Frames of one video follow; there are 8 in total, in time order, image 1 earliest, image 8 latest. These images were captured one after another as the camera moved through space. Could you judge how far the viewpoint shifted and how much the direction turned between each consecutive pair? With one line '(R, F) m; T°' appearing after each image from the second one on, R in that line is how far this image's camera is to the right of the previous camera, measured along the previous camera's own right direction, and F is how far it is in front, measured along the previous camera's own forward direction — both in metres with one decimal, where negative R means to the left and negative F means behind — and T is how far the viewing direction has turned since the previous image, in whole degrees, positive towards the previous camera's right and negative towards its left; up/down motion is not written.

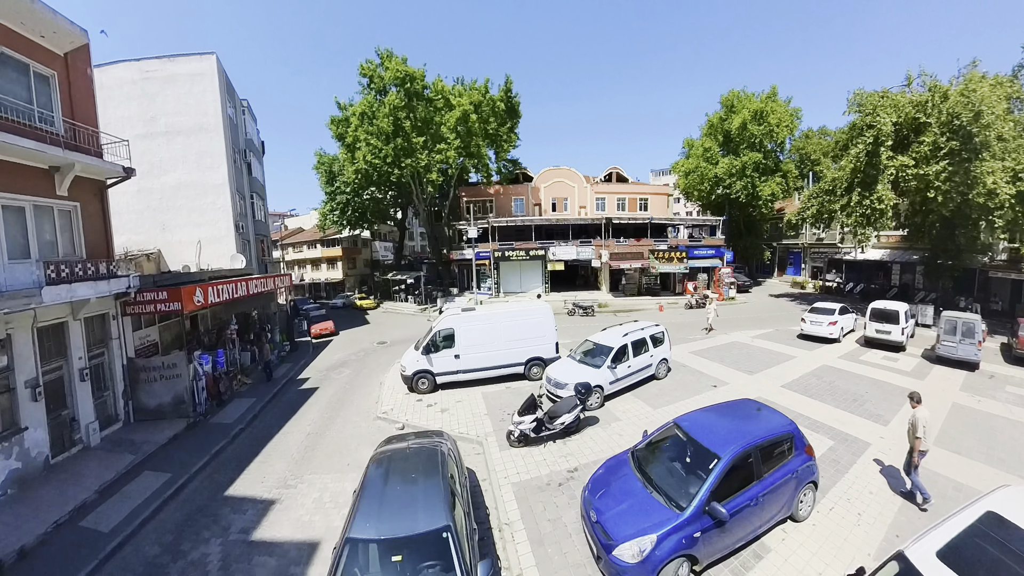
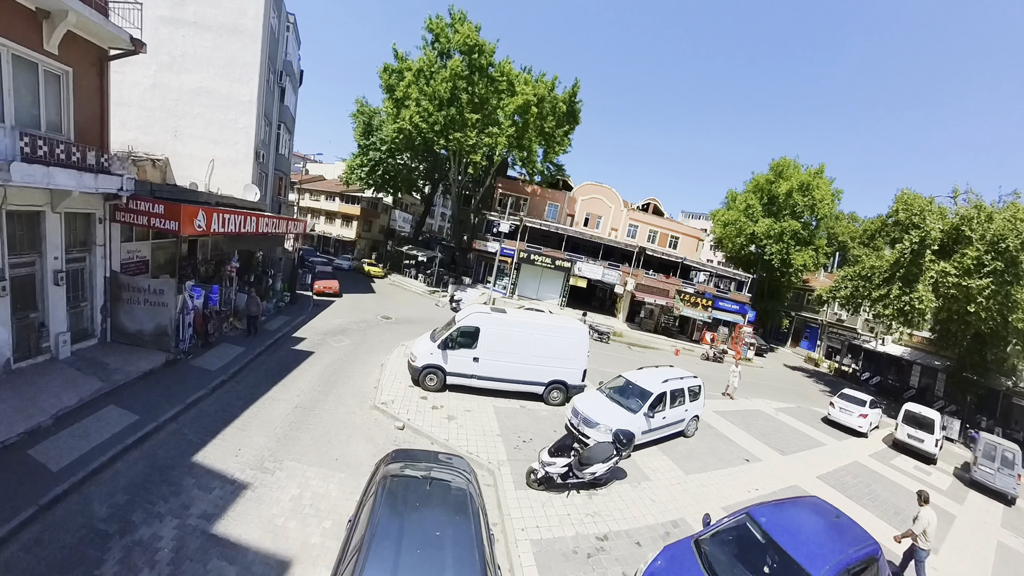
(-1.1, +1.0) m; 0°
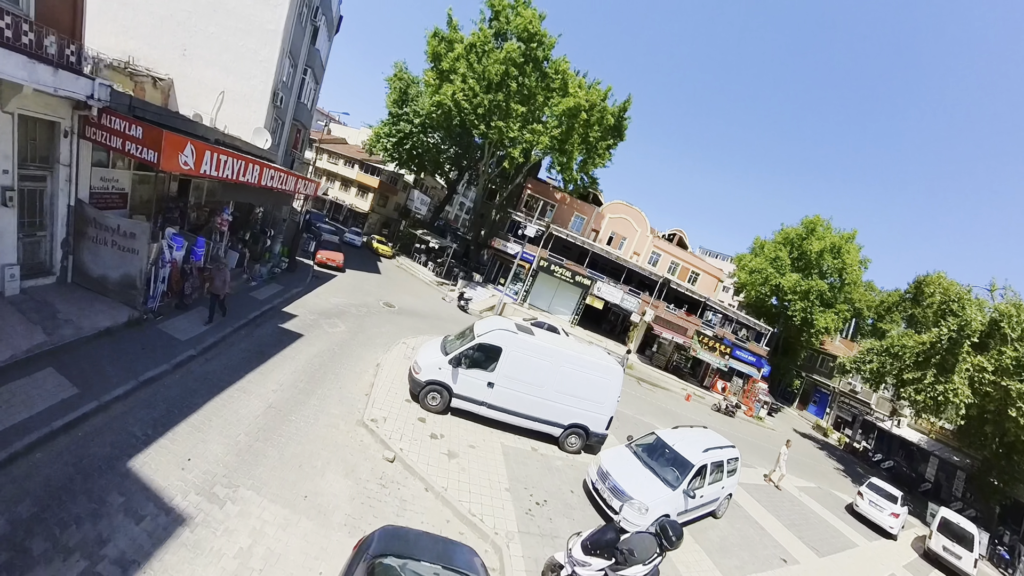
(-0.8, +1.4) m; 0°
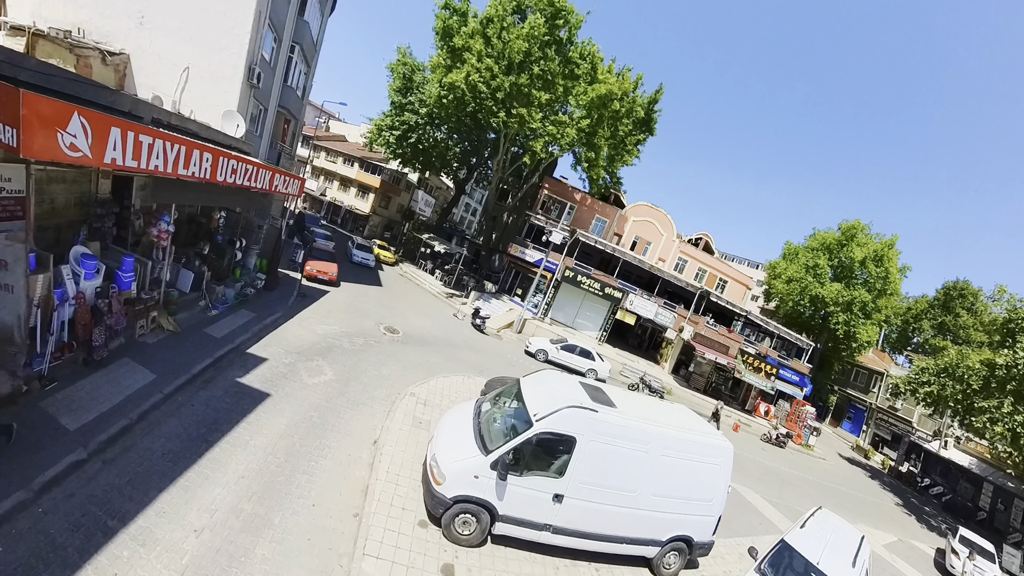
(-0.9, +2.4) m; 0°
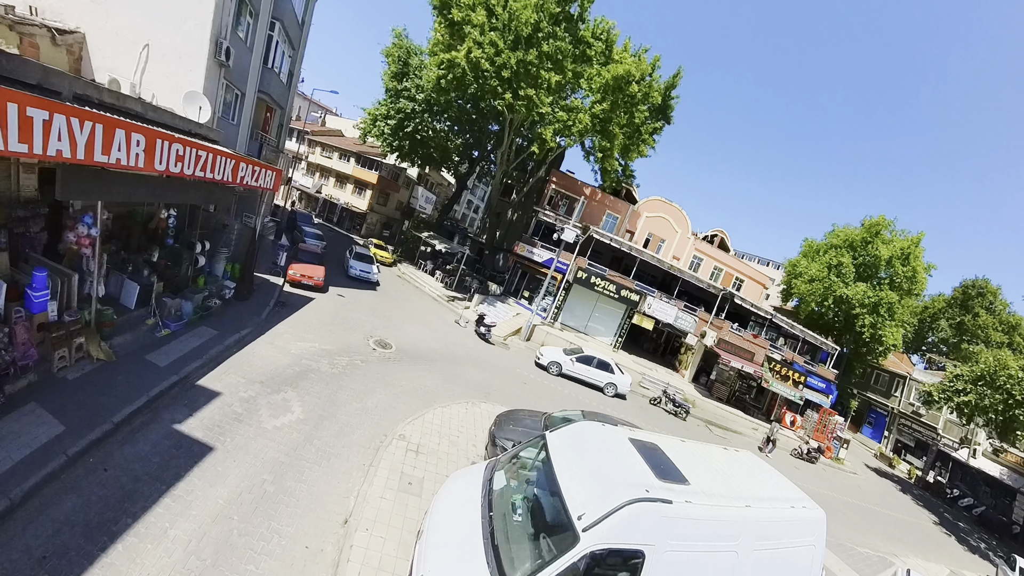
(-0.2, +1.4) m; 0°
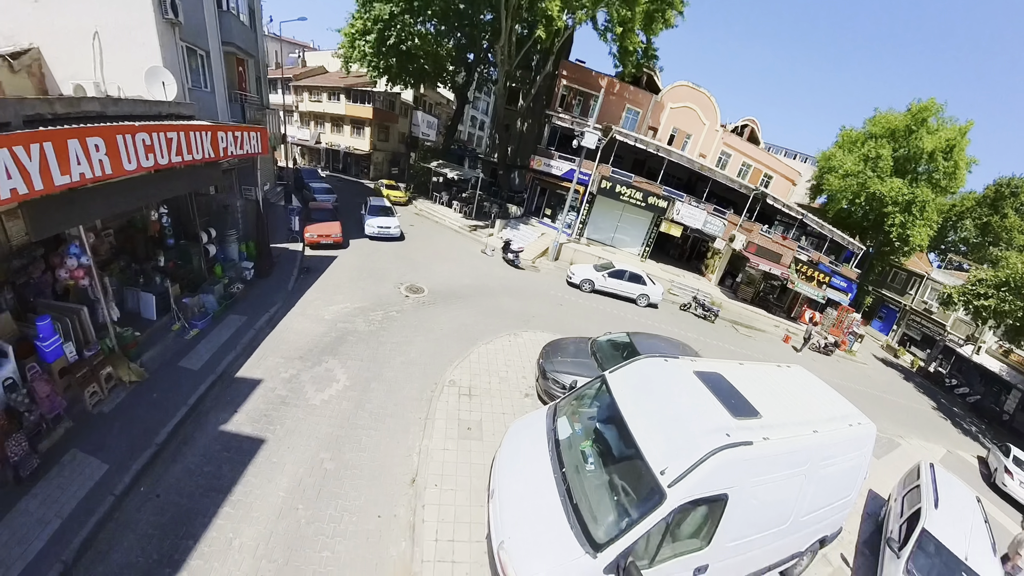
(-0.8, +0.4) m; -1°
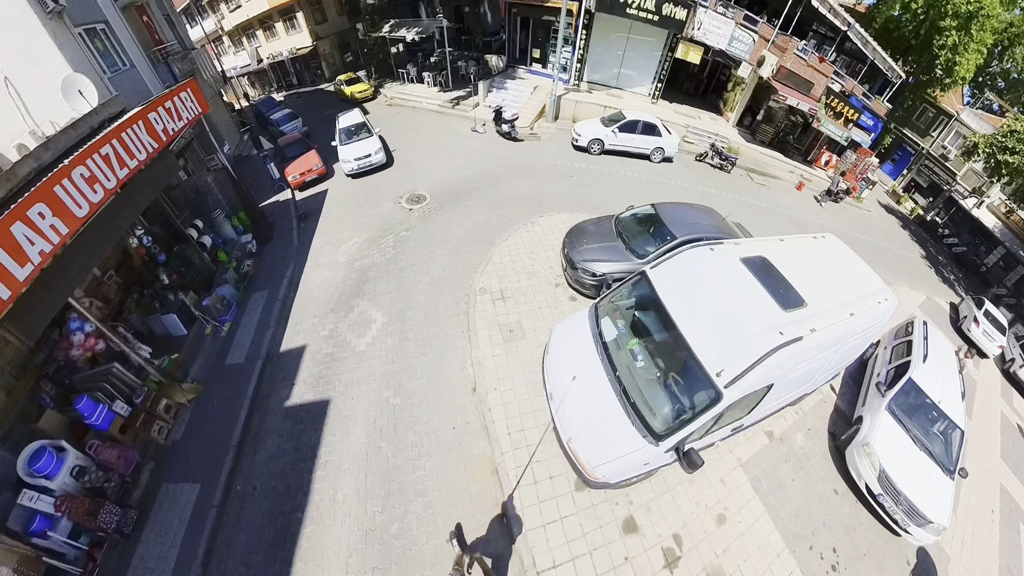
(-1.0, +0.8) m; +1°
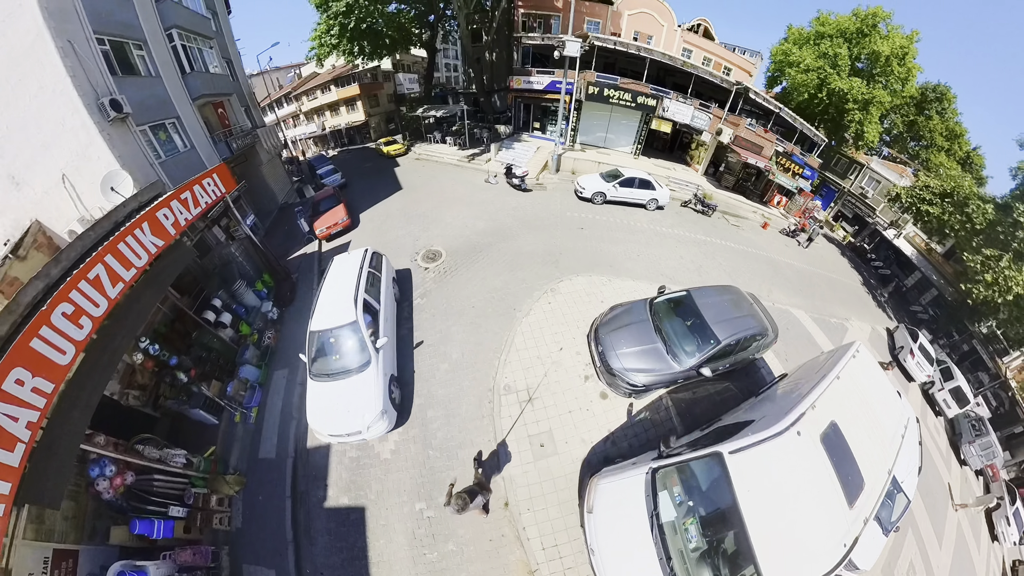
(-3.6, -0.8) m; +6°
